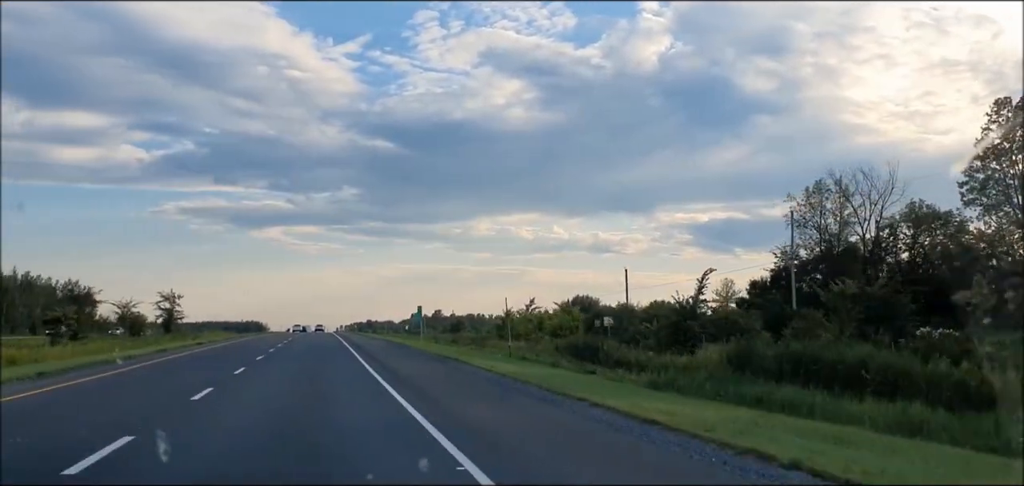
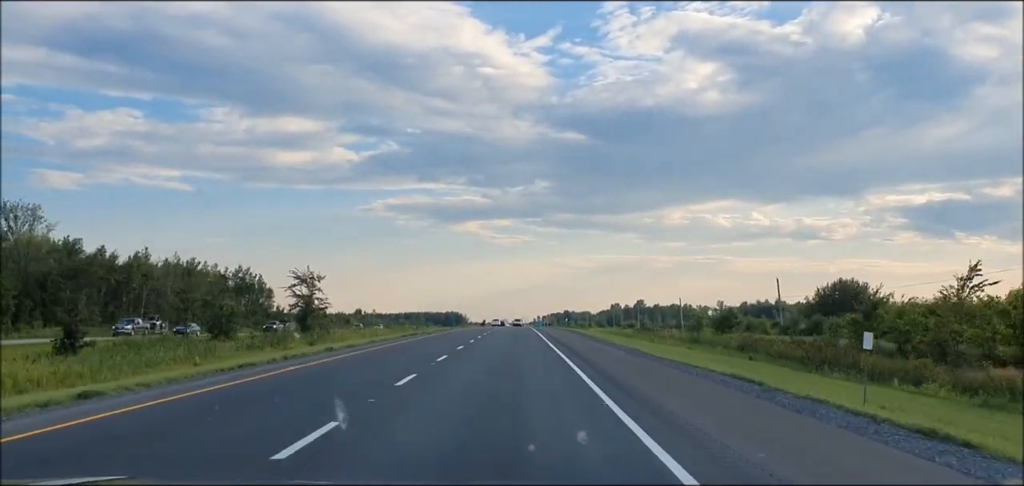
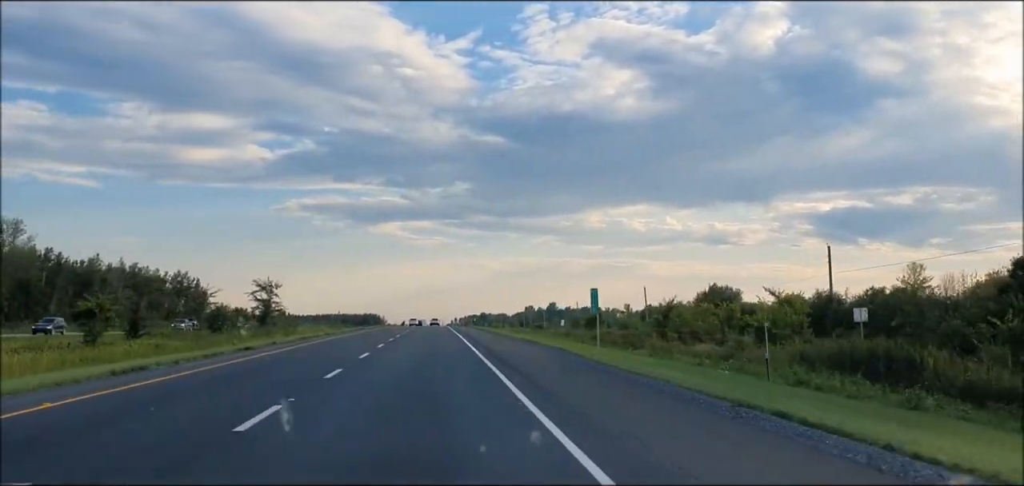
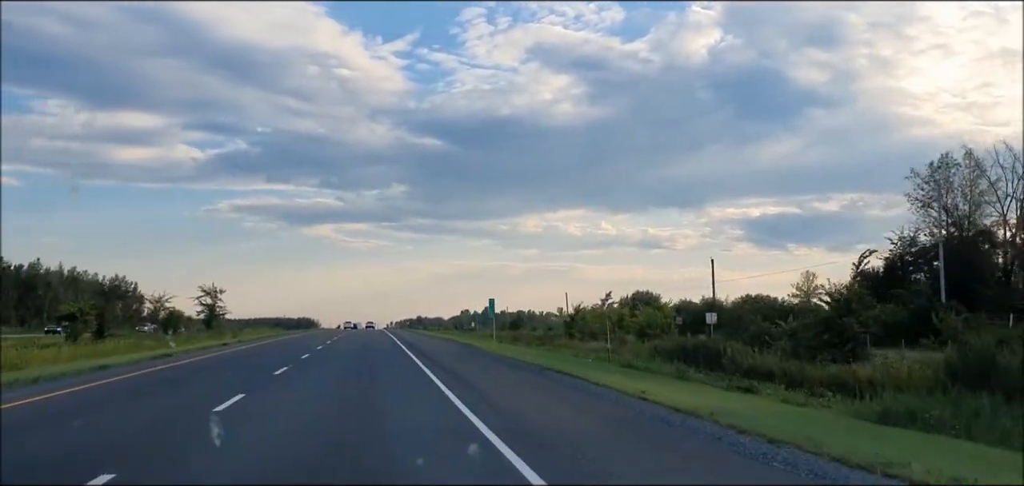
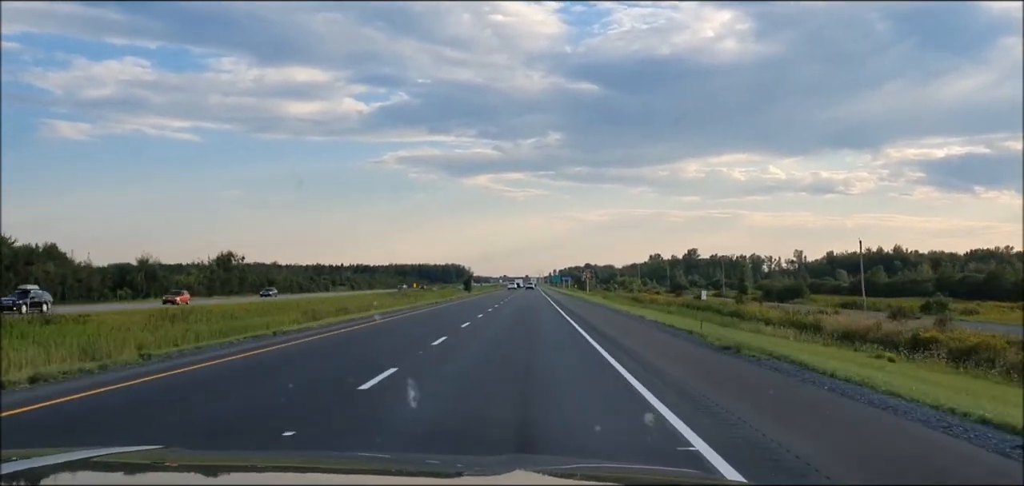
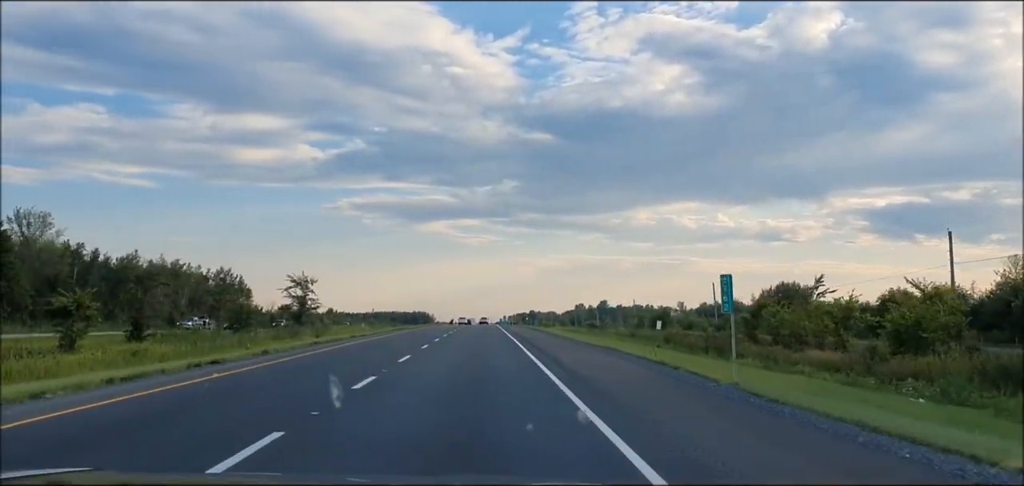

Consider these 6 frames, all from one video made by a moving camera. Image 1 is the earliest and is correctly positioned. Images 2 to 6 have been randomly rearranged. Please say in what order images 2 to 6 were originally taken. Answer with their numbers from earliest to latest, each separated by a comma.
4, 3, 6, 2, 5
